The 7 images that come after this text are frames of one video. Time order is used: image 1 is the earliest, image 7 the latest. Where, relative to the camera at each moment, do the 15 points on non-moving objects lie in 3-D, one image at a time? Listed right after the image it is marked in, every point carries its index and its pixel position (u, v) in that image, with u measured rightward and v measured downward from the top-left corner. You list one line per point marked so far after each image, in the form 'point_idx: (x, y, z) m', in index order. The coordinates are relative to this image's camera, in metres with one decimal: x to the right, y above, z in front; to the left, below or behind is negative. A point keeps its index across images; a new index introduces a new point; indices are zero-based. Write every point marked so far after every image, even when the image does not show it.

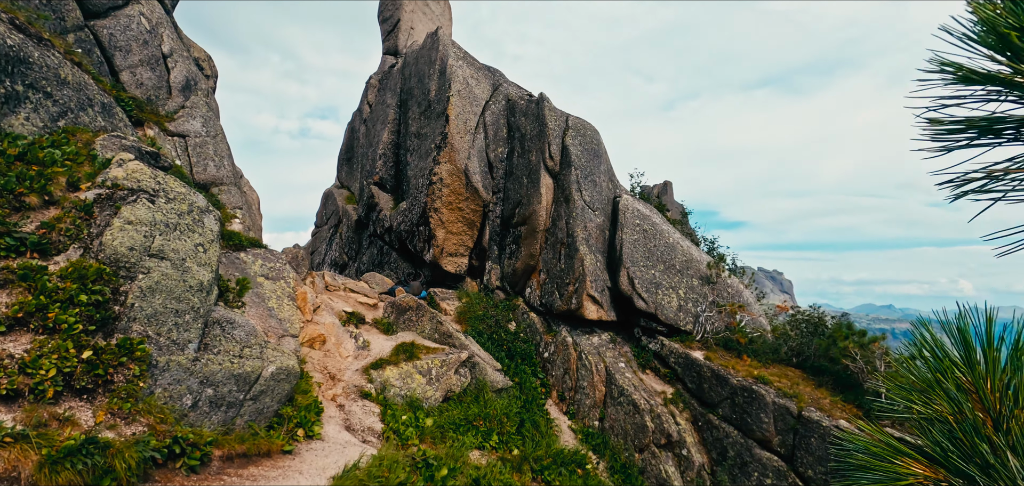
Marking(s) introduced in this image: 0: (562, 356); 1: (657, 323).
0: (+1.4, -3.2, +15.1) m
1: (+4.2, -2.3, +15.4) m
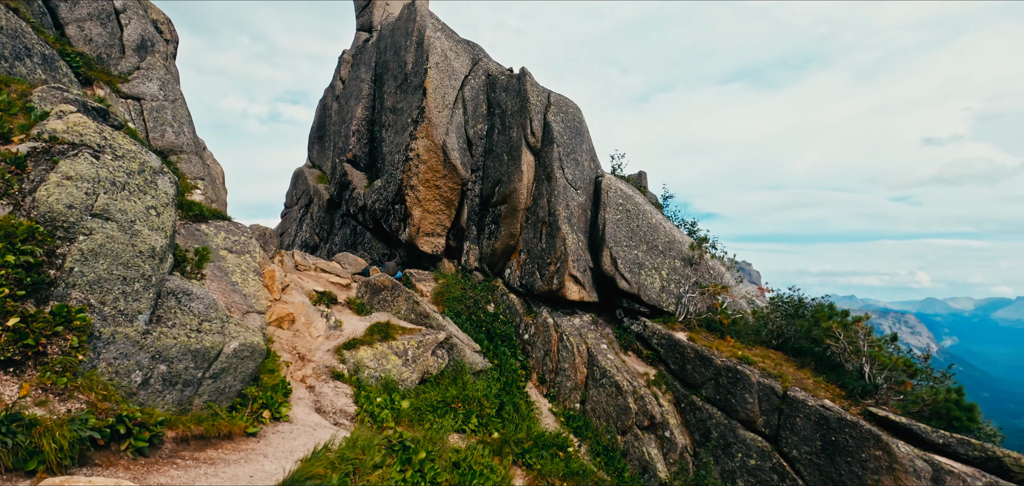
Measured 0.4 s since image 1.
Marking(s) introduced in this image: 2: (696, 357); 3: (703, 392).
0: (+0.8, -2.6, +14.6) m
1: (+3.6, -1.7, +15.1) m
2: (+4.5, -2.8, +13.1) m
3: (+4.6, -3.6, +12.8) m
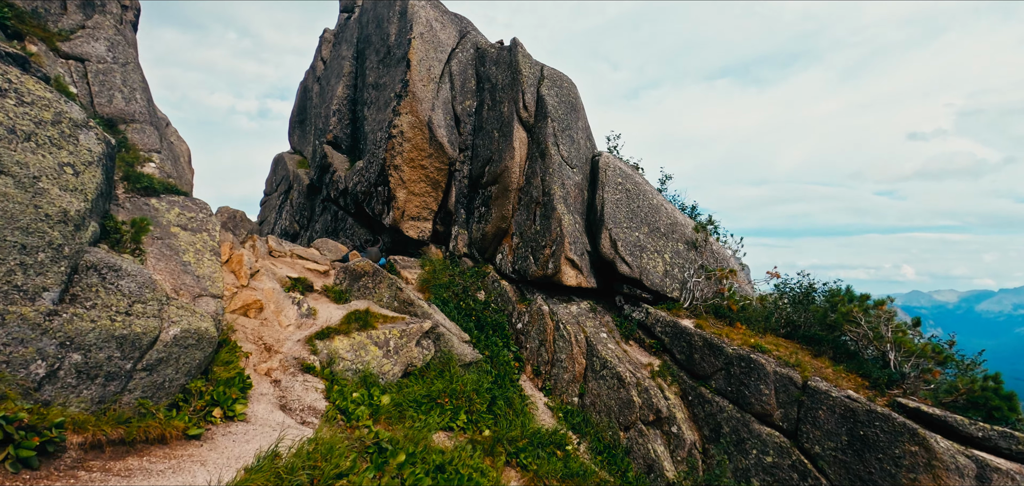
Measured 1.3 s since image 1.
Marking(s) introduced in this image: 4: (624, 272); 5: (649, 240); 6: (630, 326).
0: (+0.6, -2.1, +13.5) m
1: (+3.4, -1.2, +14.0) m
2: (+4.4, -2.3, +12.1) m
3: (+4.4, -3.1, +11.8) m
4: (+2.9, -0.8, +13.7) m
5: (+3.7, +0.1, +14.4) m
6: (+3.0, -2.1, +13.7) m
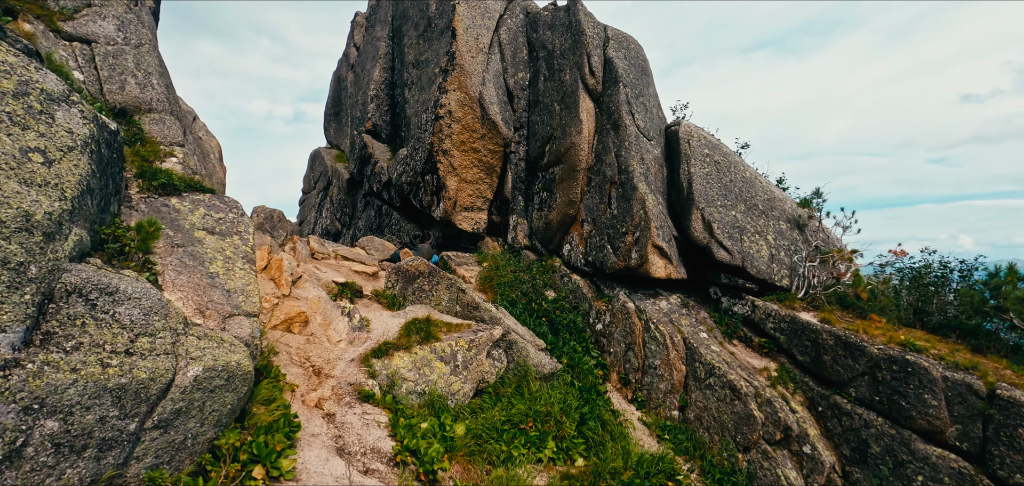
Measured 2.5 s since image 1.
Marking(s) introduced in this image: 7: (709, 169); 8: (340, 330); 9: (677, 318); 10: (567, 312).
0: (+2.4, -1.8, +11.5) m
1: (+5.1, -0.8, +11.8) m
2: (+6.0, -1.9, +9.9) m
3: (+6.1, -2.6, +9.5) m
4: (+4.5, -0.4, +11.5) m
5: (+5.4, +0.5, +12.2) m
6: (+4.7, -1.7, +11.5) m
7: (+4.6, +1.7, +12.6) m
8: (-3.0, -1.5, +9.2) m
9: (+3.5, -1.6, +11.4) m
10: (+1.3, -1.6, +12.4) m
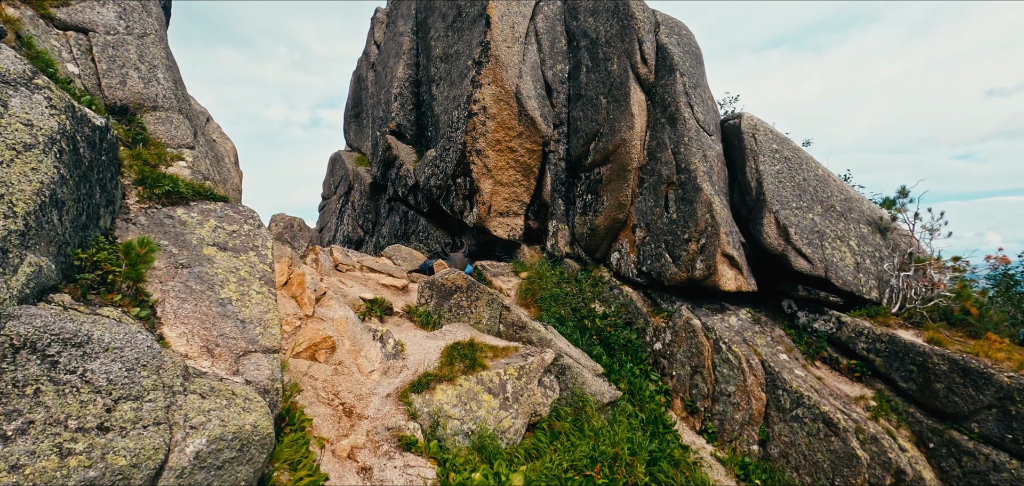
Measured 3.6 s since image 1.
0: (+3.3, -2.0, +10.1) m
1: (+6.0, -0.9, +10.3) m
2: (+6.9, -2.0, +8.4) m
3: (+7.0, -2.8, +8.0) m
4: (+5.5, -0.5, +10.1) m
5: (+6.3, +0.4, +10.7) m
6: (+5.7, -1.9, +10.1) m
7: (+5.6, +1.6, +11.1) m
8: (-2.1, -1.7, +7.9) m
9: (+4.5, -1.7, +10.0) m
10: (+2.2, -1.8, +11.0) m
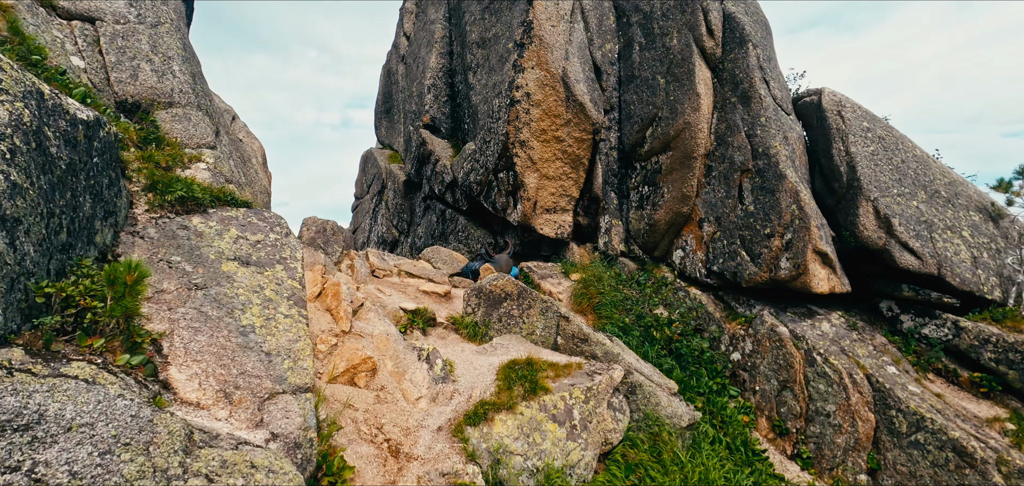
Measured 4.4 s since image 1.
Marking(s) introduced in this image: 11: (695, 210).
0: (+4.3, -1.9, +8.8) m
1: (+7.0, -0.8, +8.8) m
2: (+7.8, -1.9, +6.8) m
3: (+7.8, -2.6, +6.5) m
4: (+6.4, -0.4, +8.6) m
5: (+7.3, +0.5, +9.2) m
6: (+6.7, -1.7, +8.6) m
7: (+6.5, +1.7, +9.6) m
8: (-1.2, -1.8, +6.9) m
9: (+5.4, -1.6, +8.6) m
10: (+3.3, -1.7, +9.7) m
11: (+3.7, +0.7, +10.6) m
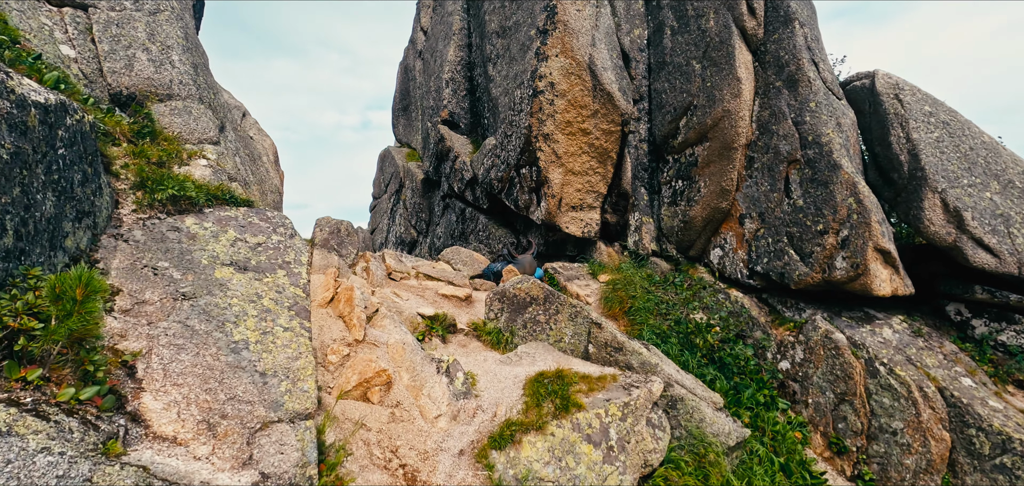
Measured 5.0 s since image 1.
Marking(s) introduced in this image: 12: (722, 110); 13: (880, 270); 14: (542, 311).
0: (+4.7, -1.9, +8.0) m
1: (+7.4, -0.7, +7.9) m
2: (+8.1, -1.8, +5.9) m
3: (+8.2, -2.6, +5.5) m
4: (+6.8, -0.3, +7.7) m
5: (+7.7, +0.6, +8.3) m
6: (+7.1, -1.7, +7.7) m
7: (+6.9, +1.8, +8.7) m
8: (-0.9, -1.8, +6.3) m
9: (+5.8, -1.6, +7.7) m
10: (+3.7, -1.7, +8.9) m
11: (+4.1, +0.7, +9.7) m
12: (+3.8, +2.4, +9.7) m
13: (+5.4, -0.4, +7.8) m
14: (+0.5, -1.1, +8.5) m
